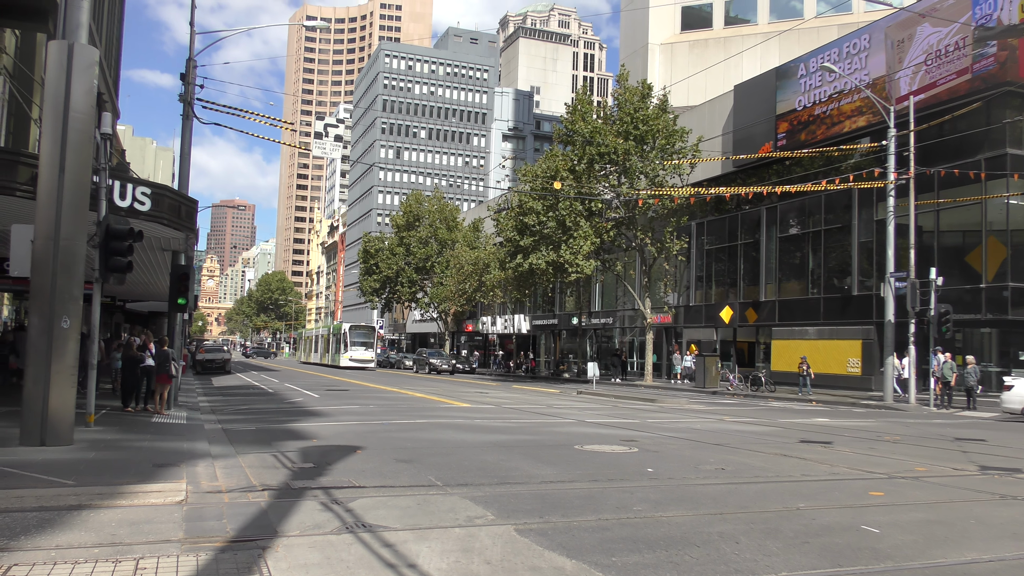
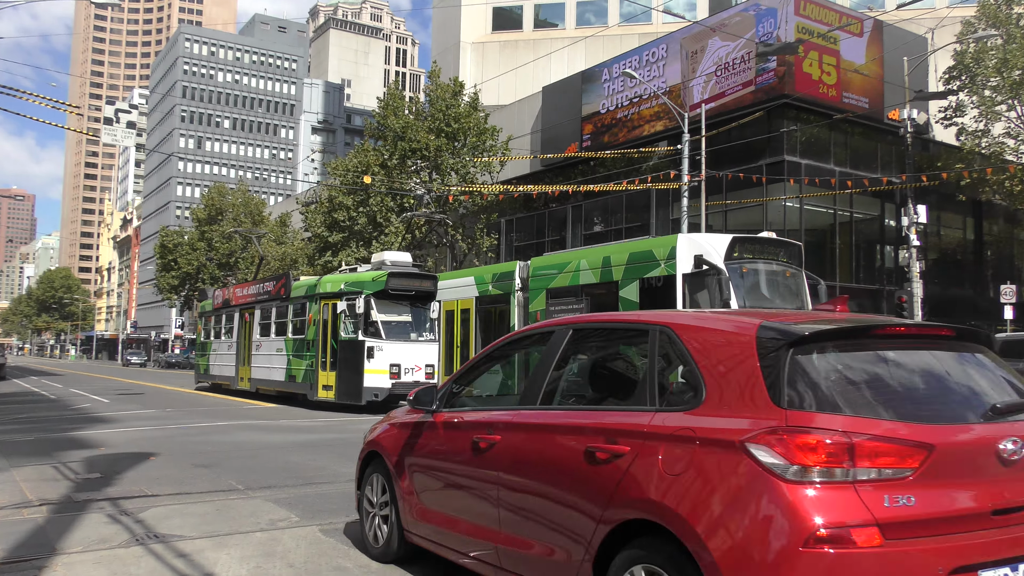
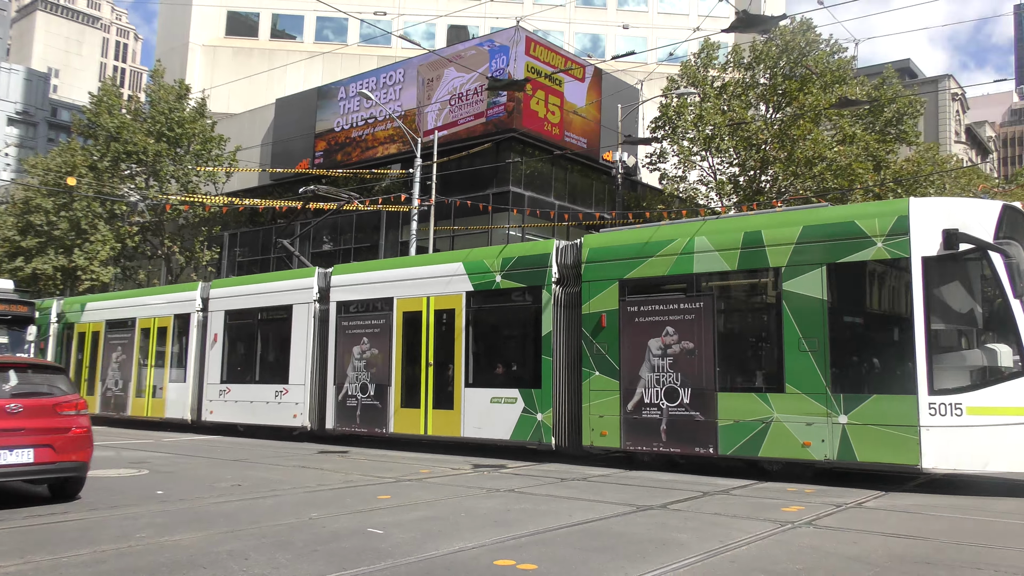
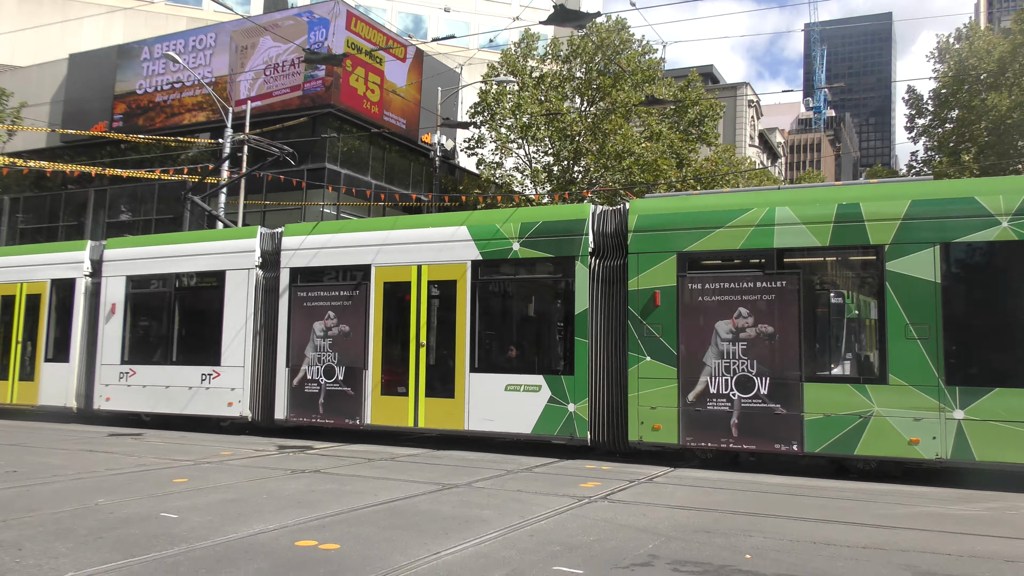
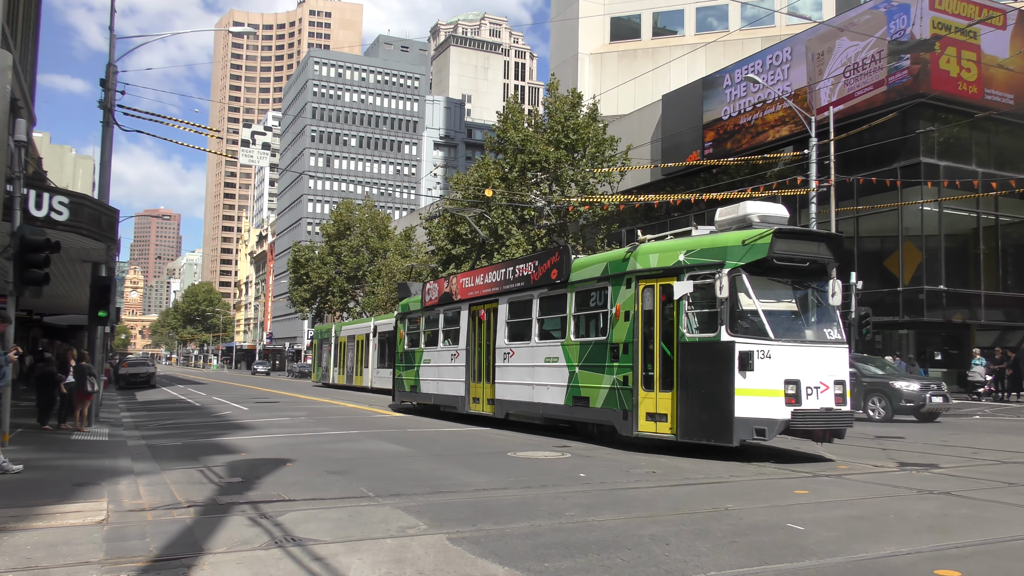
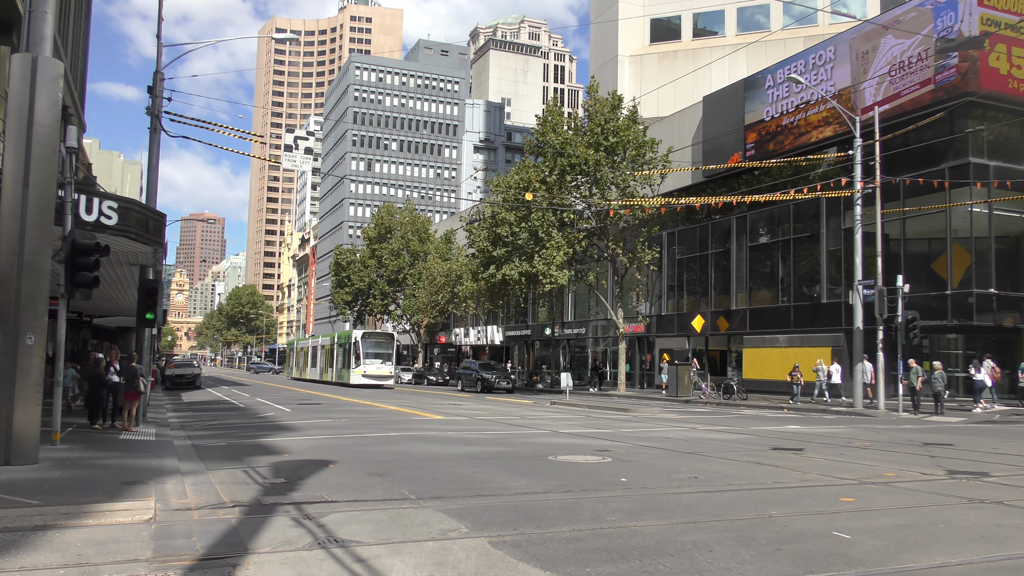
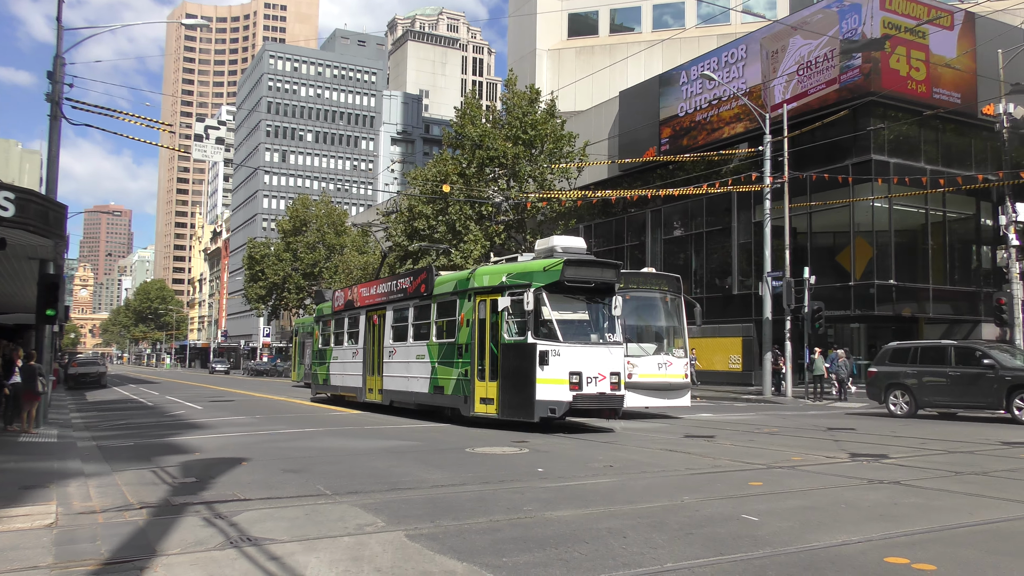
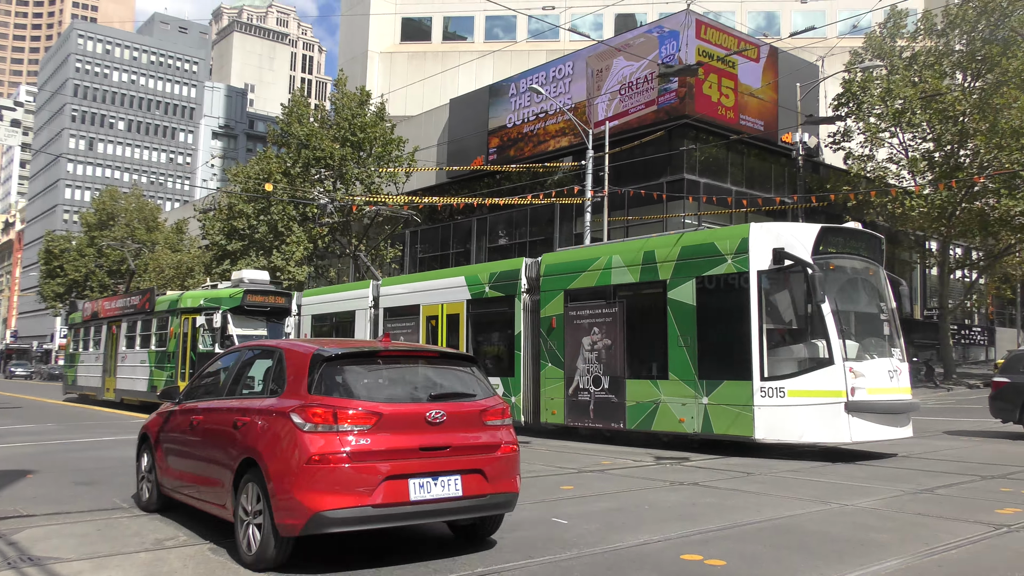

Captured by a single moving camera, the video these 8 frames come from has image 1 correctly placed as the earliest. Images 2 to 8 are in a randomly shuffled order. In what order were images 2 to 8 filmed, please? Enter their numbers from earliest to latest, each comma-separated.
6, 5, 7, 2, 8, 3, 4
